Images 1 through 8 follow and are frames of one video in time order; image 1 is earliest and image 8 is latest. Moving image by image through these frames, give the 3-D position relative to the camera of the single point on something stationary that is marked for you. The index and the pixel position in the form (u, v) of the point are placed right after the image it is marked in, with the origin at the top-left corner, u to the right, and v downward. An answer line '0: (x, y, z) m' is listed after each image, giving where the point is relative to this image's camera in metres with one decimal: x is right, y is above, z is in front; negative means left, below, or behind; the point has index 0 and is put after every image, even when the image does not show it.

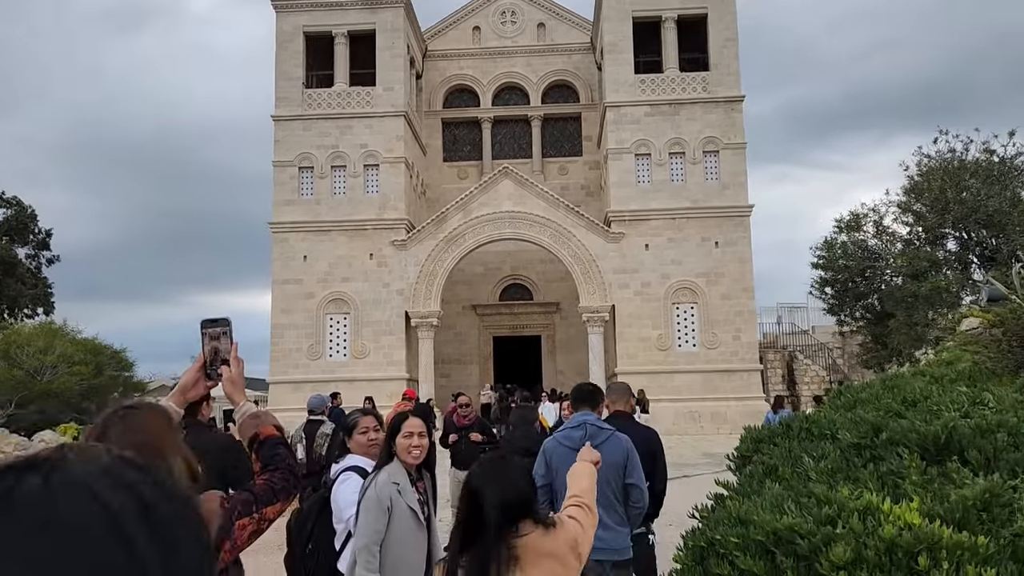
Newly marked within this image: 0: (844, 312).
0: (+7.2, -0.5, +17.3) m
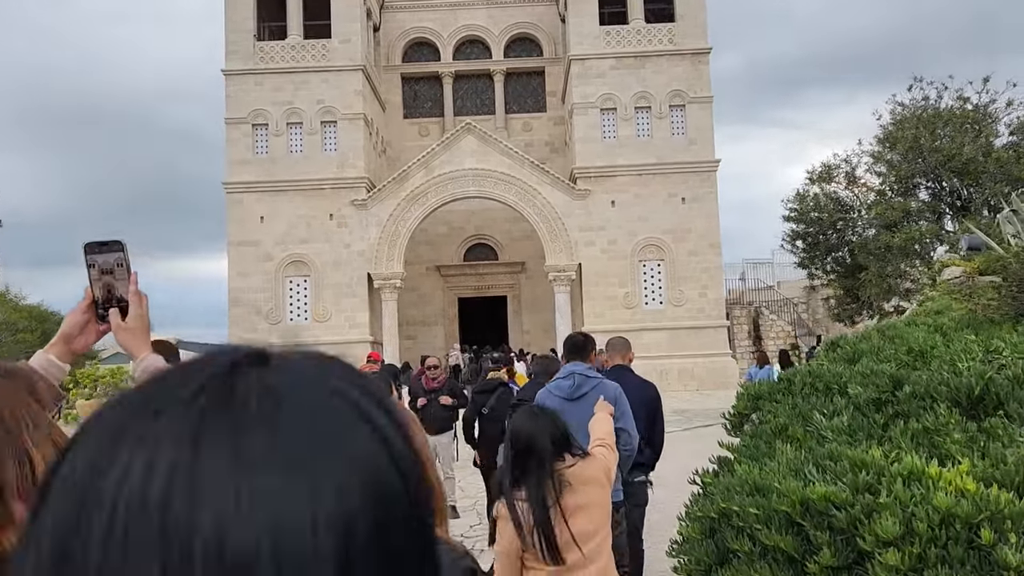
0: (+6.5, +0.5, +17.1) m
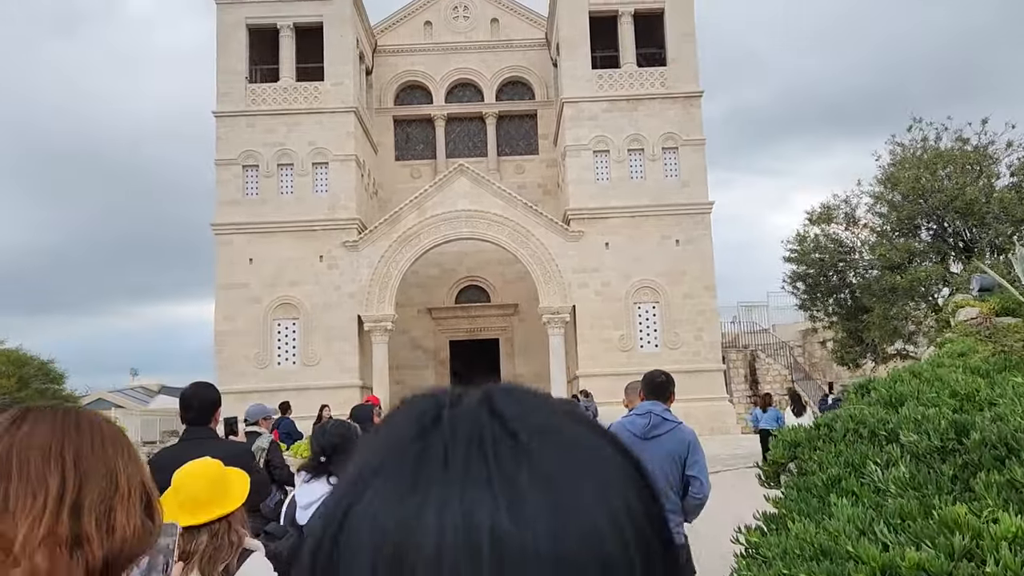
0: (+6.4, -0.4, +16.9) m
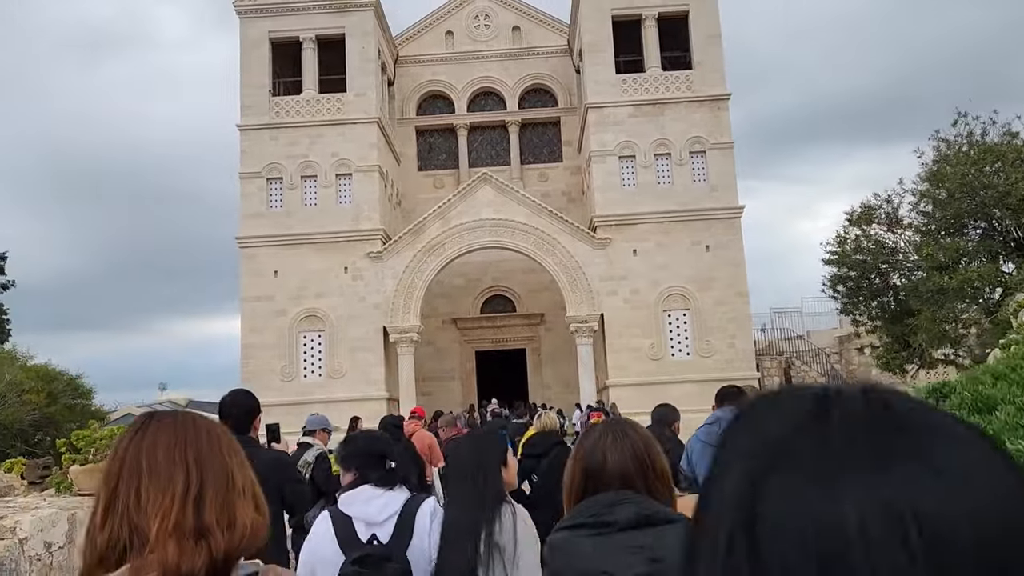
0: (+7.0, -0.5, +16.3) m
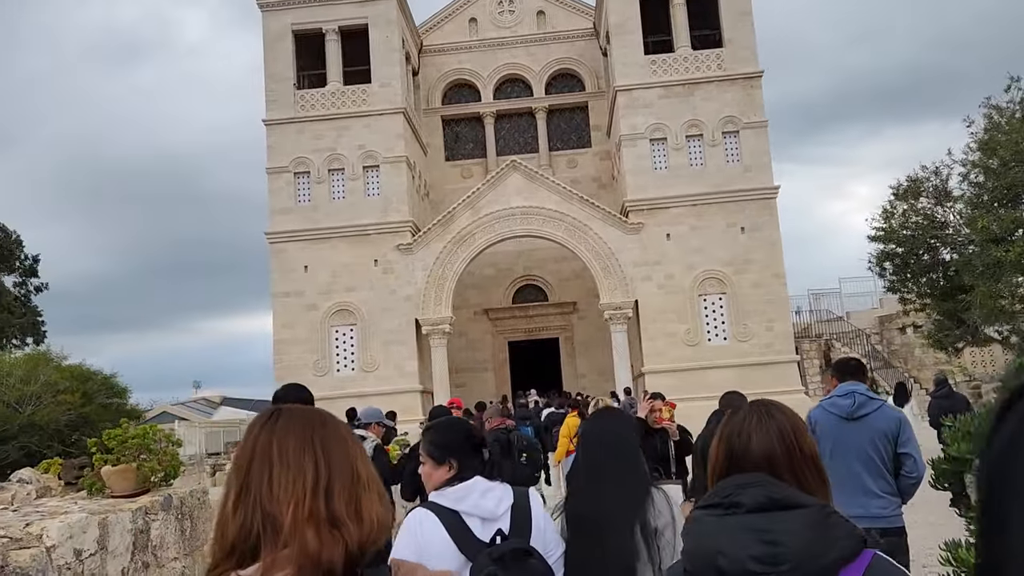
0: (+7.7, 0.0, +15.7) m
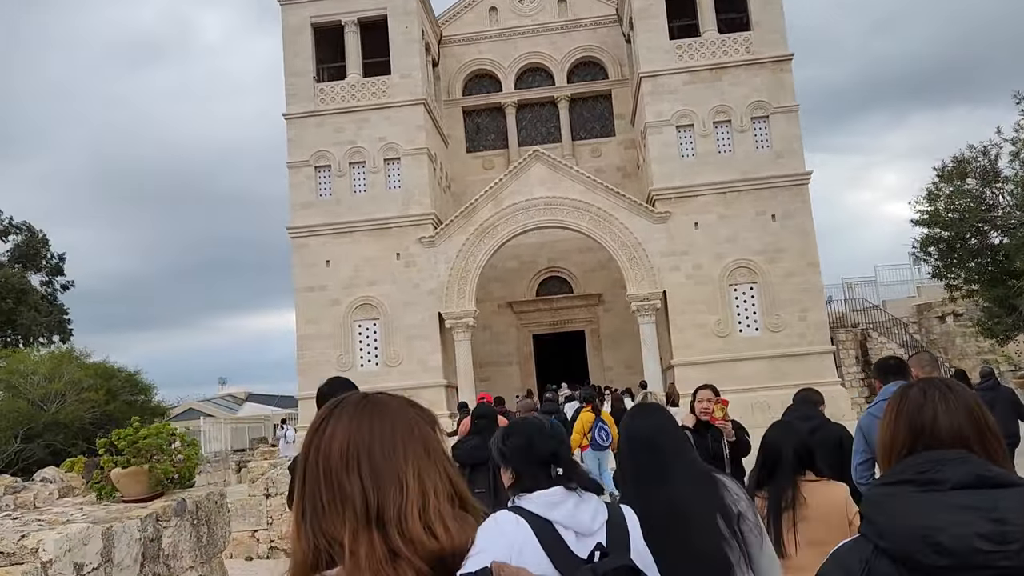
0: (+8.2, +0.2, +15.0) m
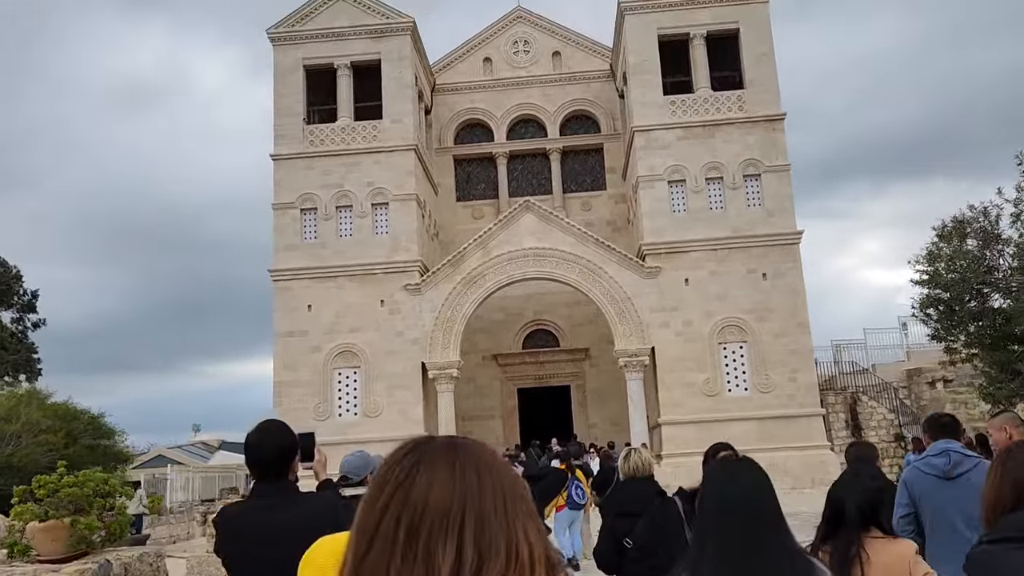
0: (+7.9, -0.9, +14.6) m
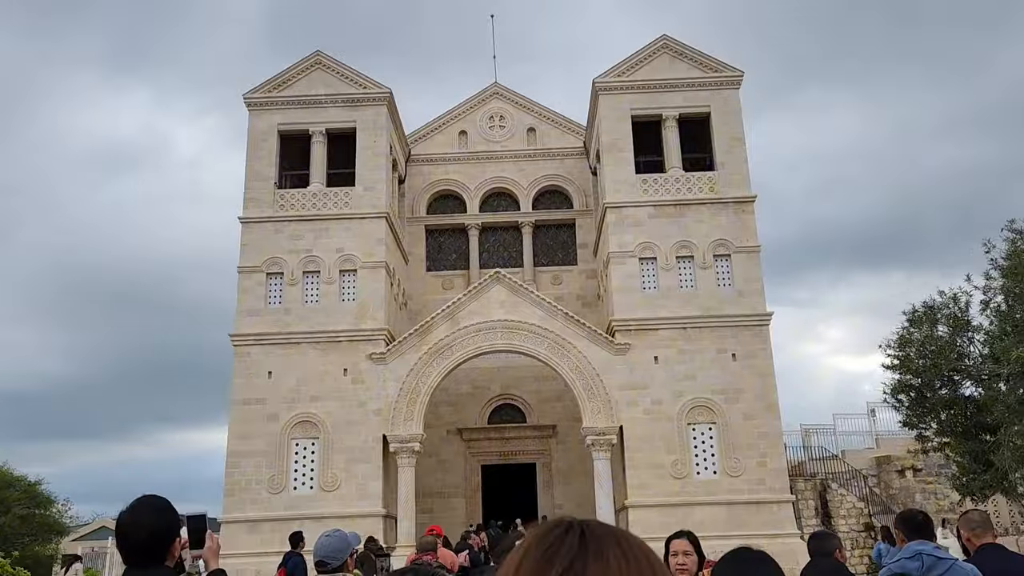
0: (+7.3, -2.5, +14.4) m
